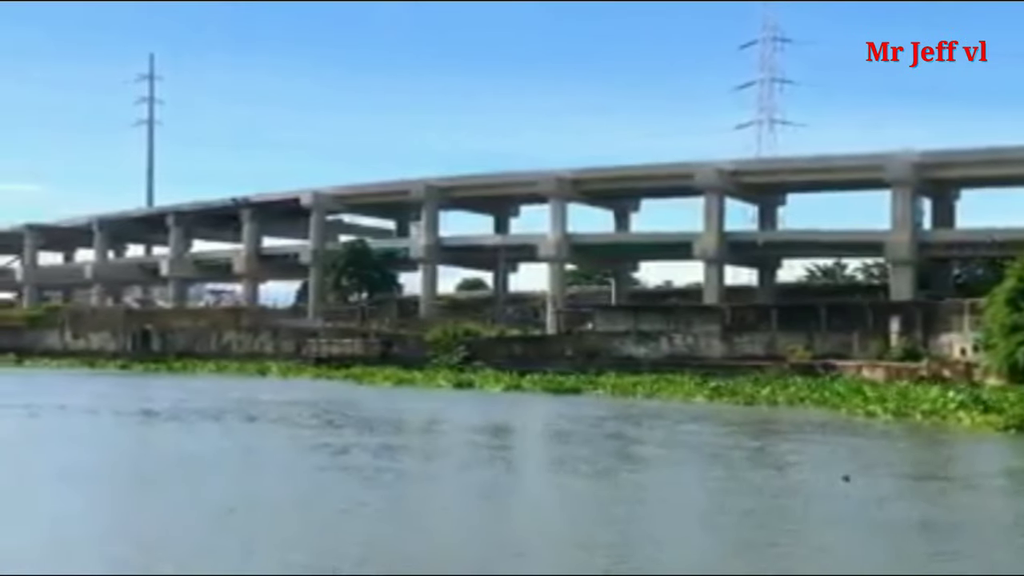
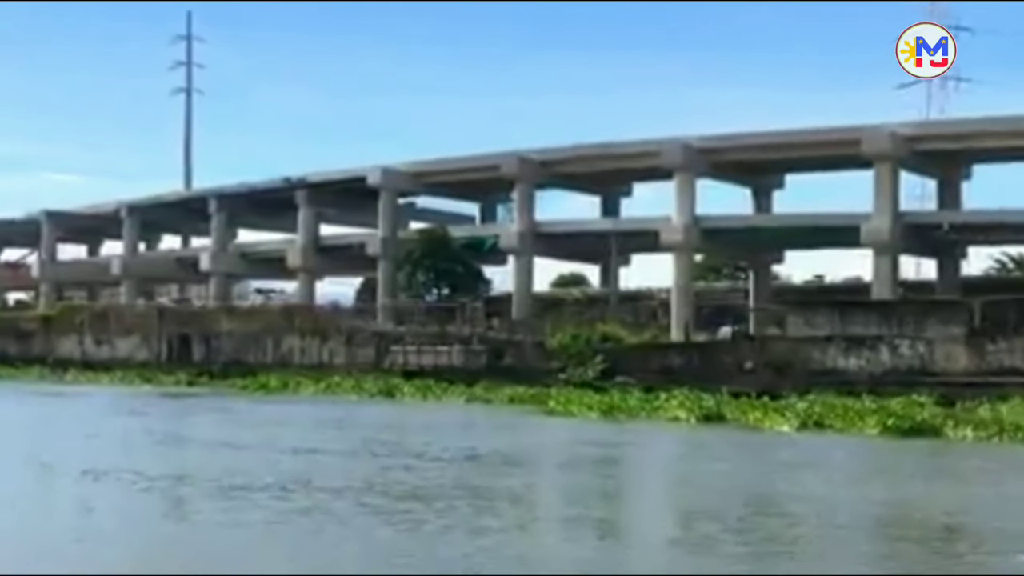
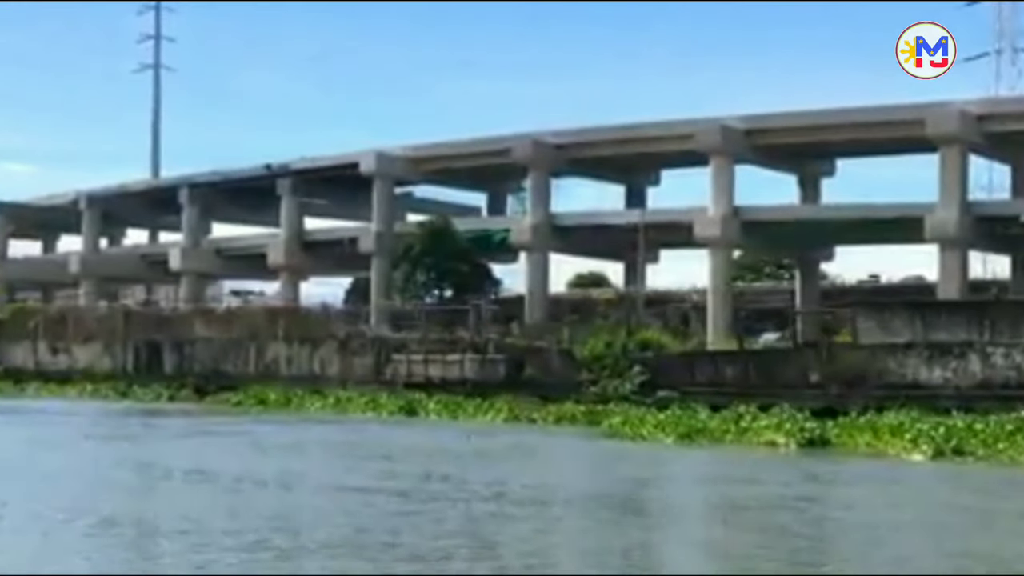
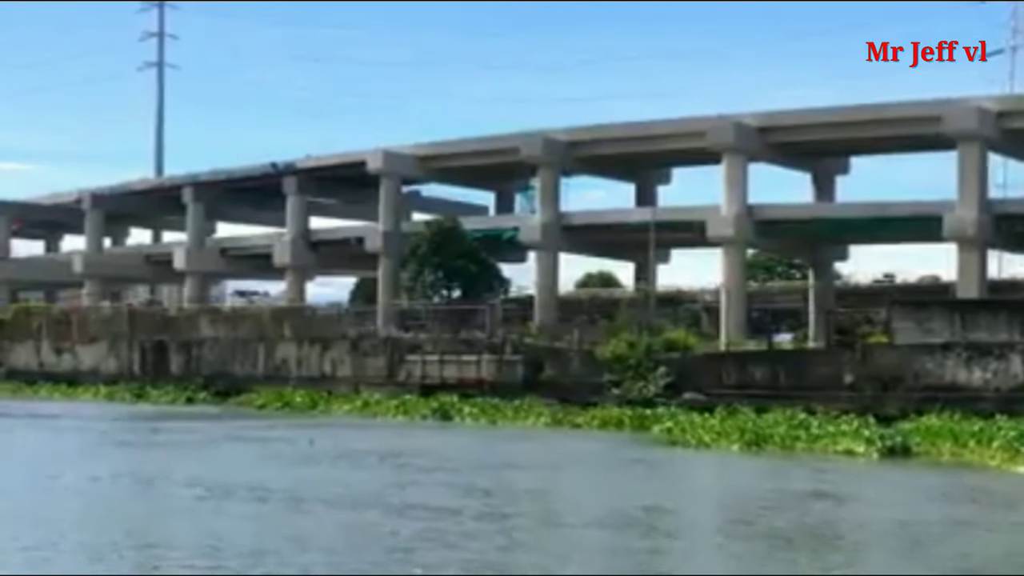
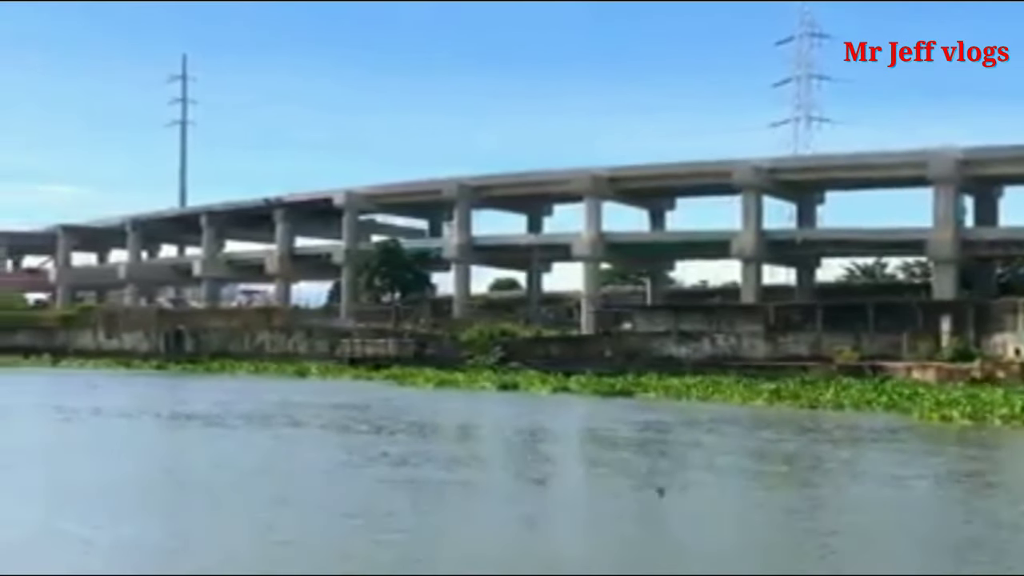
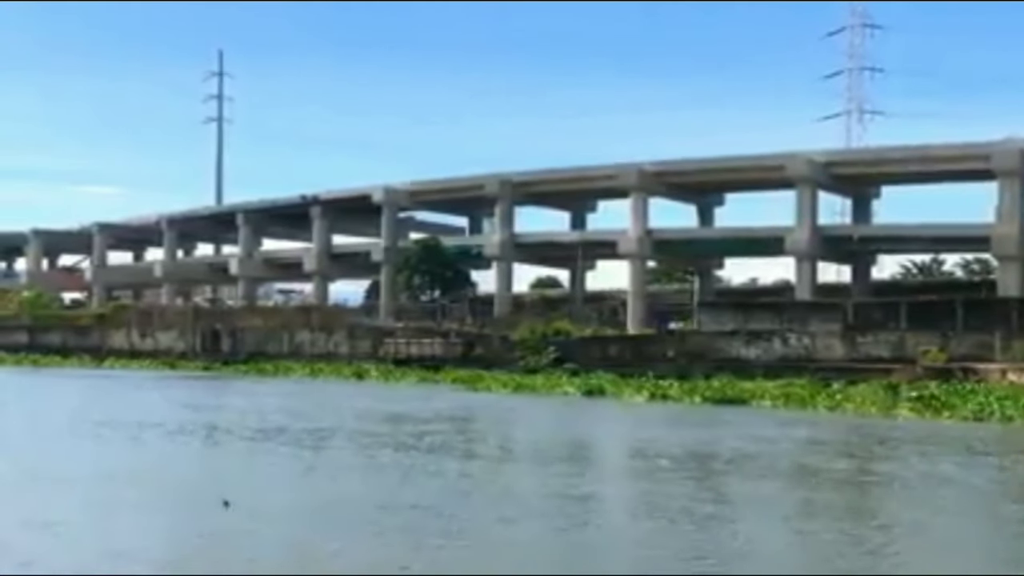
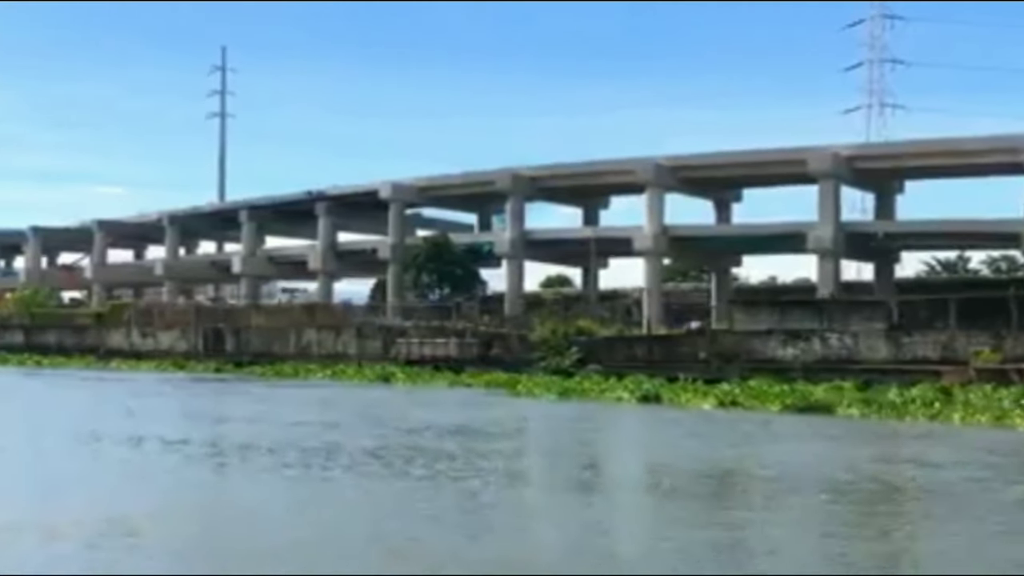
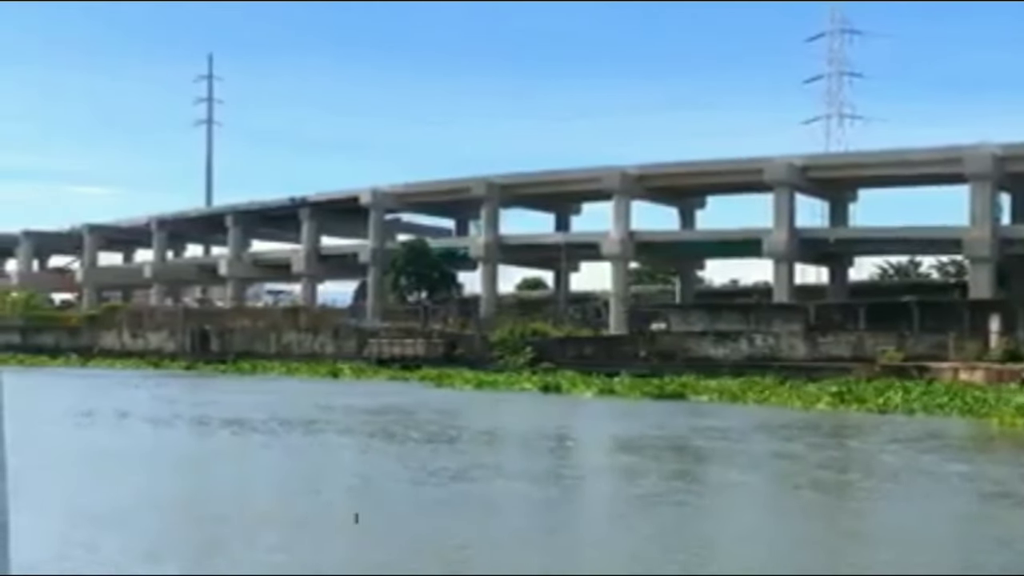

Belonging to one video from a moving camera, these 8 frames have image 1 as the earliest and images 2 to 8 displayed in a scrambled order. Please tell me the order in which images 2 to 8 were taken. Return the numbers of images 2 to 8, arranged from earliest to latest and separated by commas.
5, 8, 6, 7, 2, 3, 4
